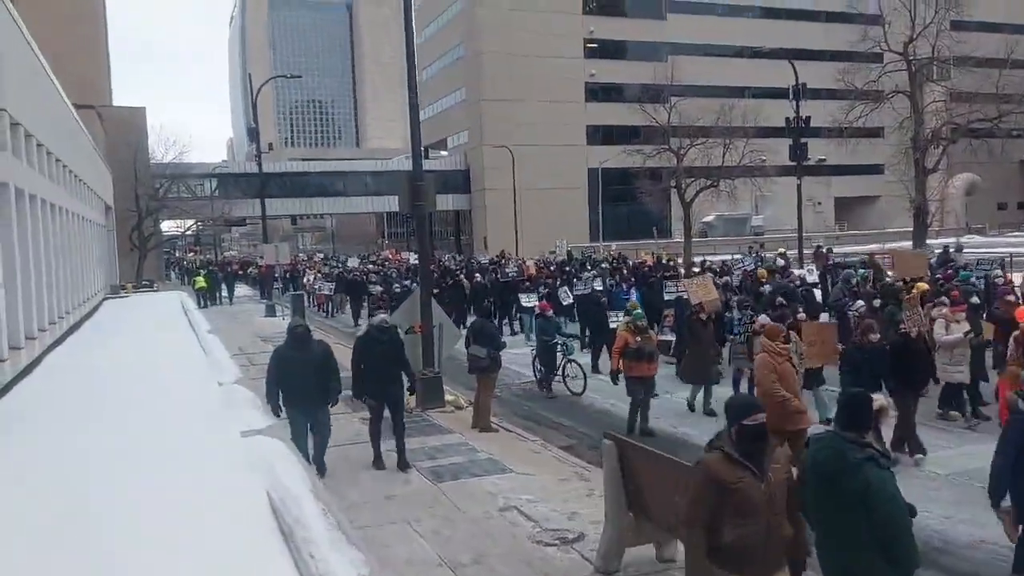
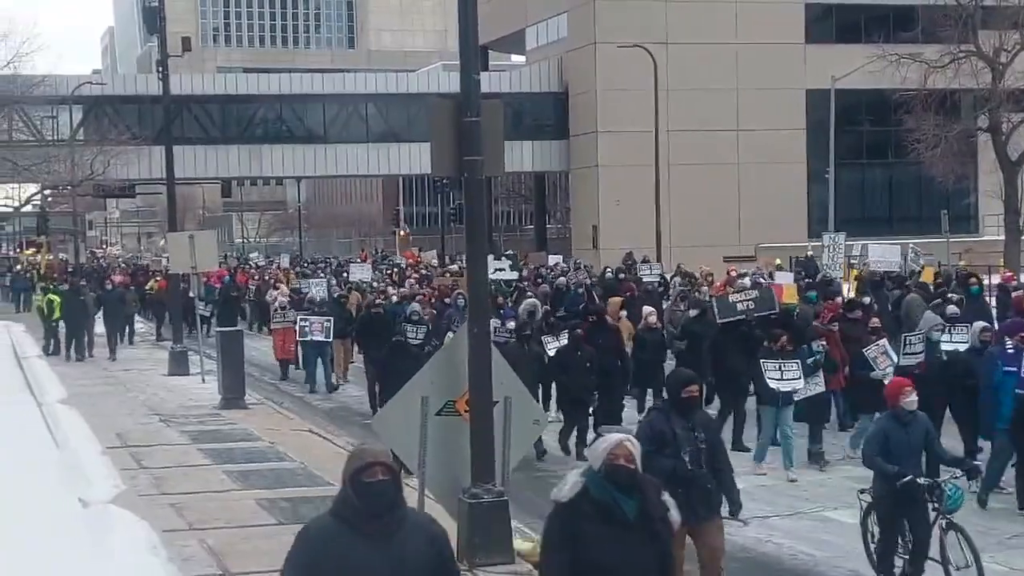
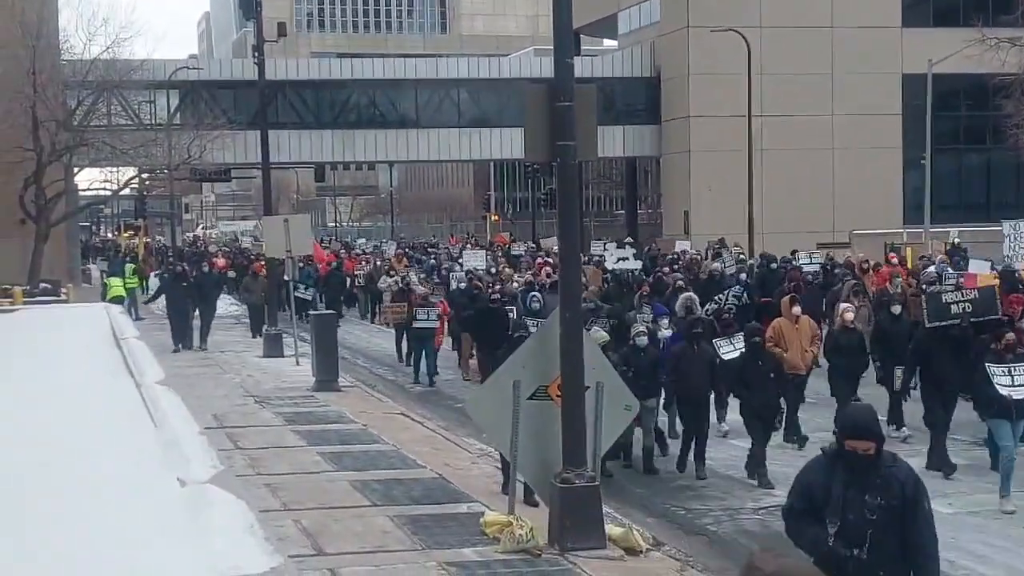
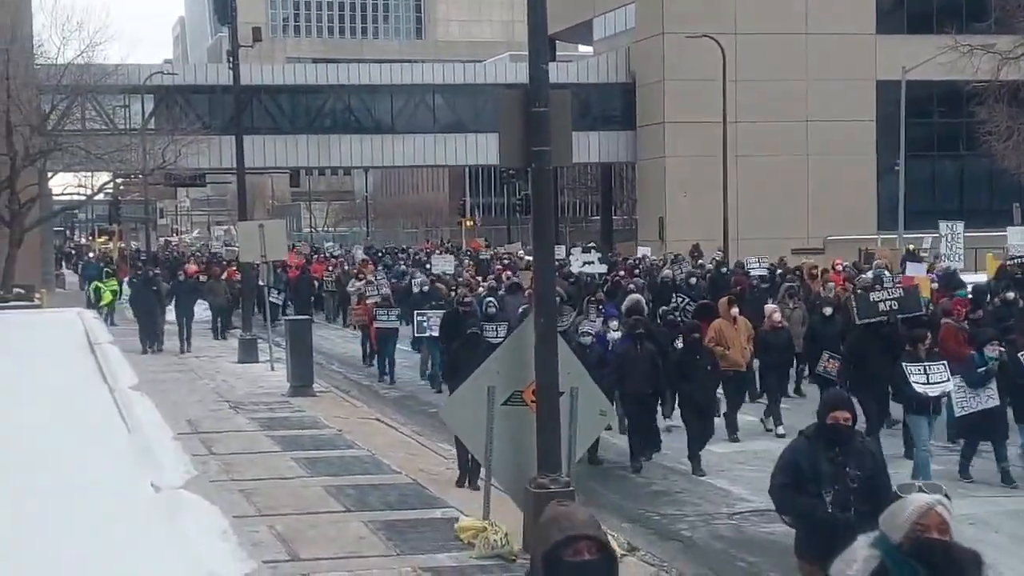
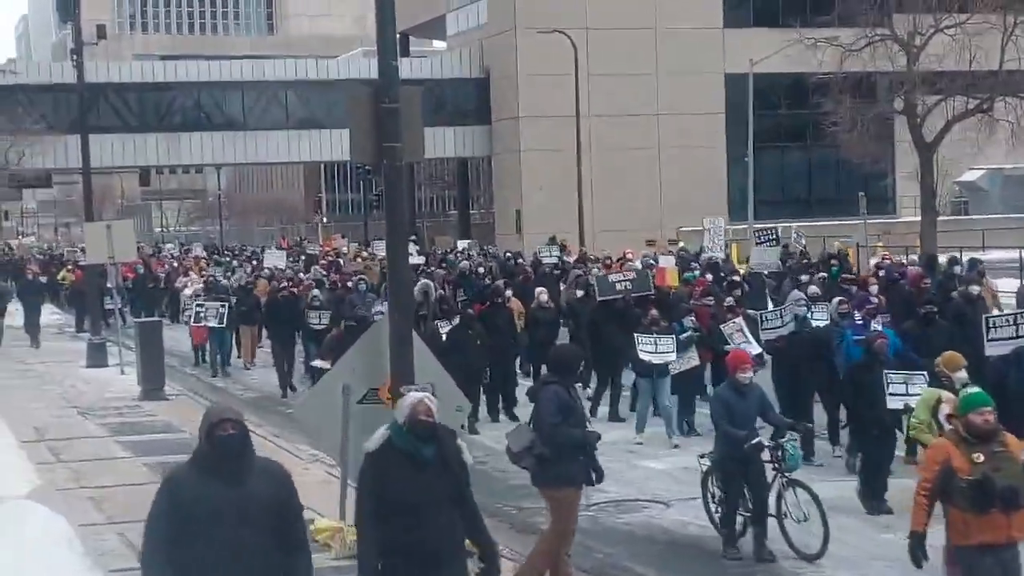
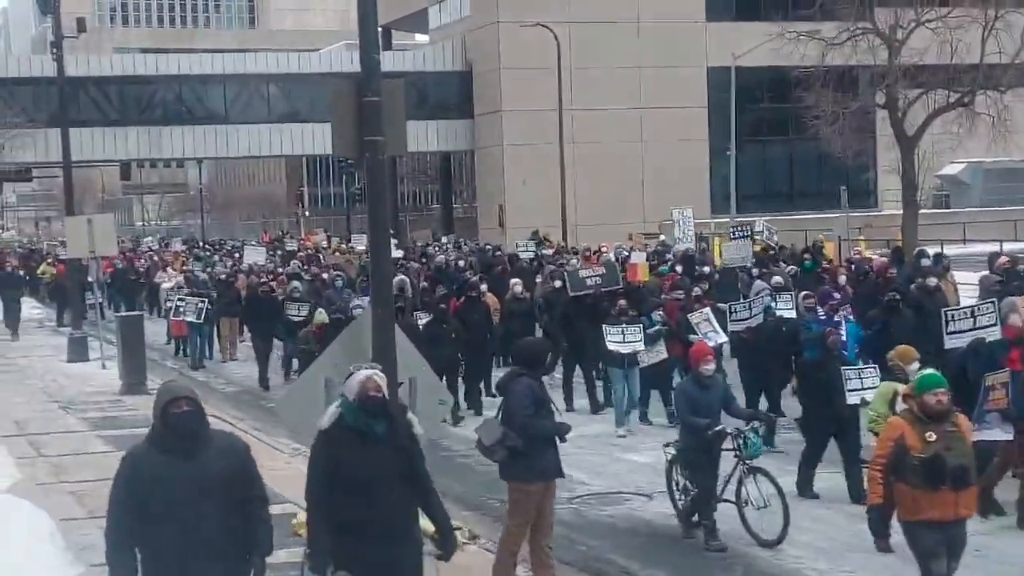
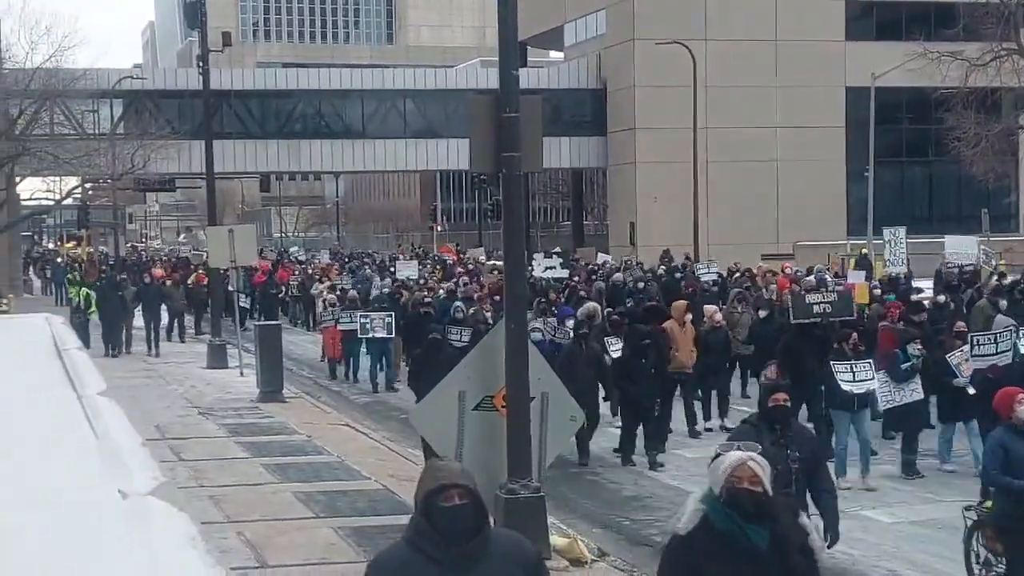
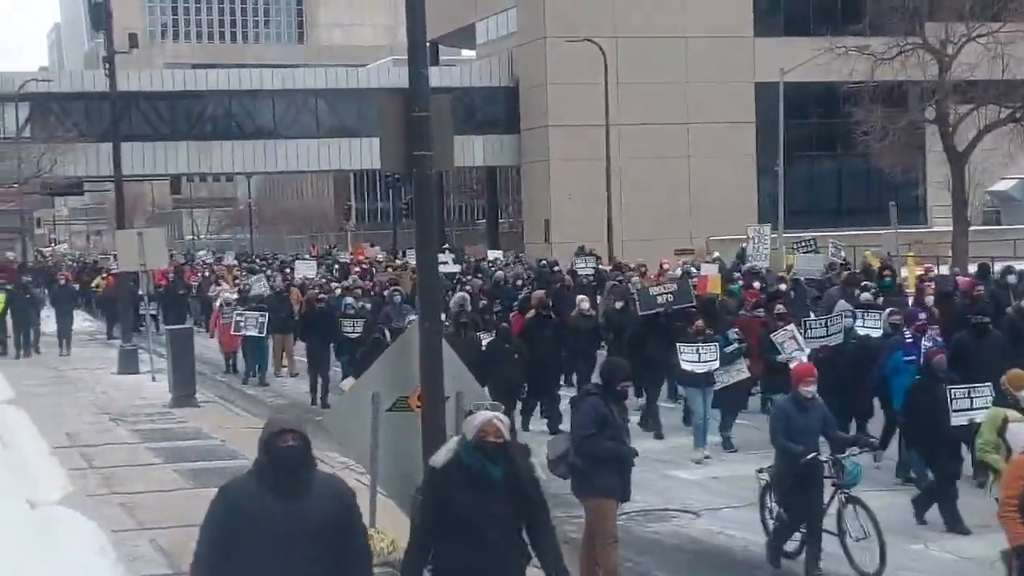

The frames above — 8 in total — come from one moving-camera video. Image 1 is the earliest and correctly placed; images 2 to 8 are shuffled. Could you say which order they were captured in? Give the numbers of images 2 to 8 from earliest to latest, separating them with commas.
6, 5, 8, 2, 7, 4, 3
